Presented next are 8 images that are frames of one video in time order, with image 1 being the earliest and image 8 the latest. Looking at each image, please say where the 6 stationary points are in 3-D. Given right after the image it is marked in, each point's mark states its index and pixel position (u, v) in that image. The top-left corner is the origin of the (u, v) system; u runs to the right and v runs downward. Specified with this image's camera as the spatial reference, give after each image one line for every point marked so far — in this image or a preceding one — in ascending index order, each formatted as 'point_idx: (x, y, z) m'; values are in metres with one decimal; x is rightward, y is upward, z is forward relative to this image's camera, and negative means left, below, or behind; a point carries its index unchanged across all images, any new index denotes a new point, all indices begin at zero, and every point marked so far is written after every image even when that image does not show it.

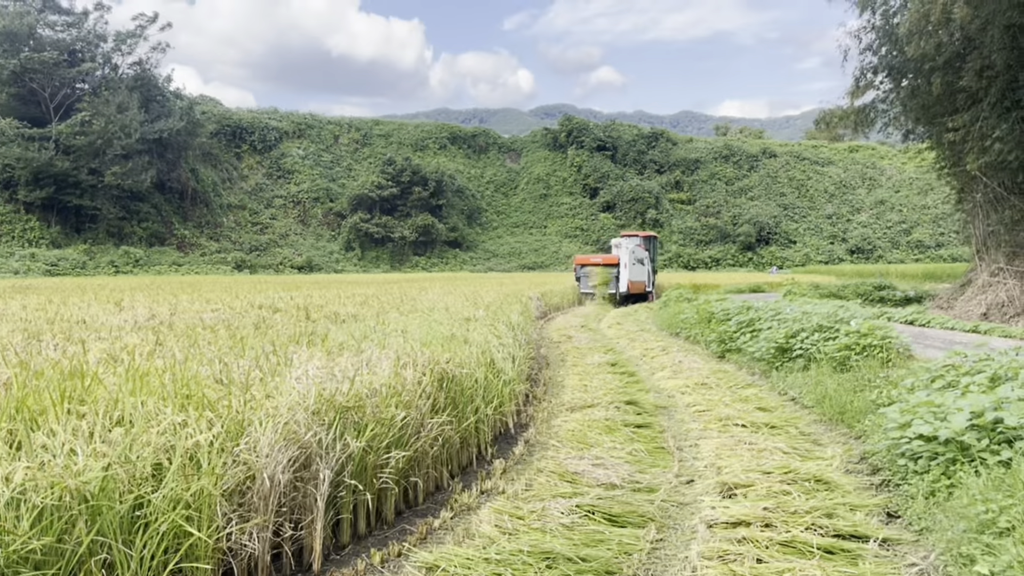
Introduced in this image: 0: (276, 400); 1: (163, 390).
0: (-0.9, -0.4, +3.7) m
1: (-1.4, -0.4, +3.8) m
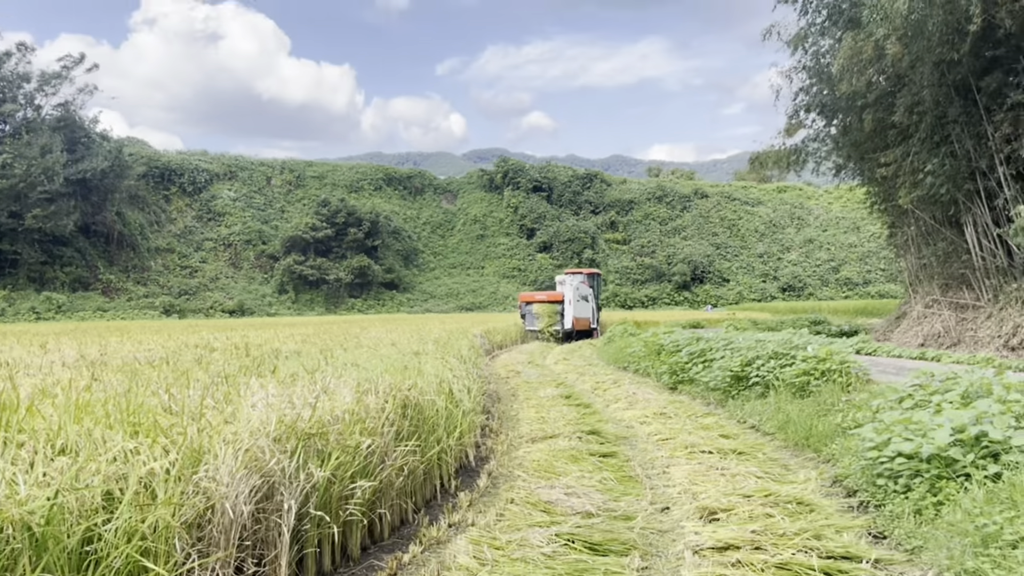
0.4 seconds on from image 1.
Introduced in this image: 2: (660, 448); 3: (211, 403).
0: (-1.0, -0.5, +3.4) m
1: (-1.5, -0.5, +3.5) m
2: (+1.0, -1.1, +6.1) m
3: (-1.2, -0.5, +3.8) m
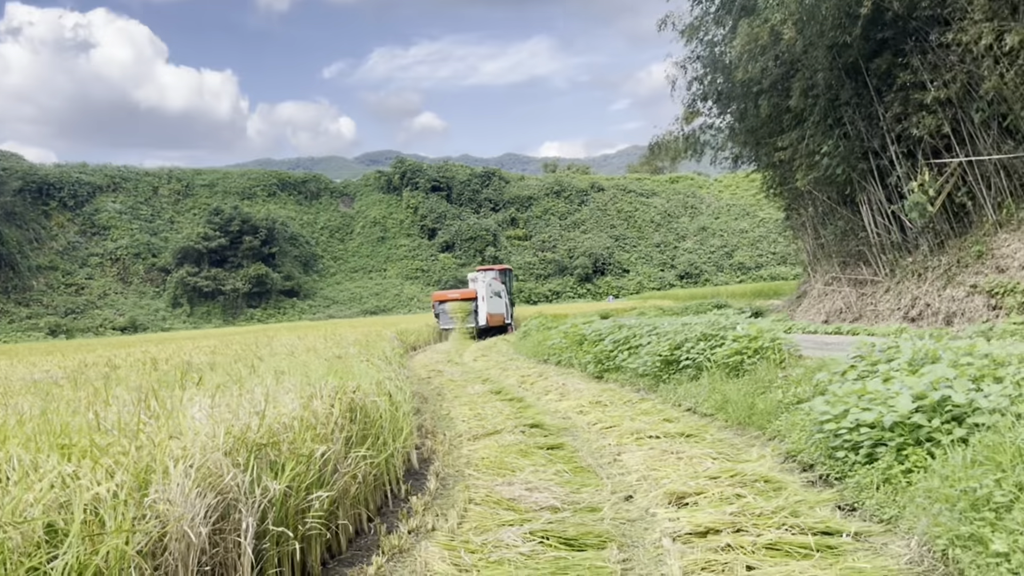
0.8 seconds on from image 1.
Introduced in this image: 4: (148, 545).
0: (-1.1, -0.5, +3.1) m
1: (-1.6, -0.5, +3.2) m
2: (+0.6, -1.0, +6.0) m
3: (-1.4, -0.5, +3.5) m
4: (-1.0, -0.7, +2.5) m
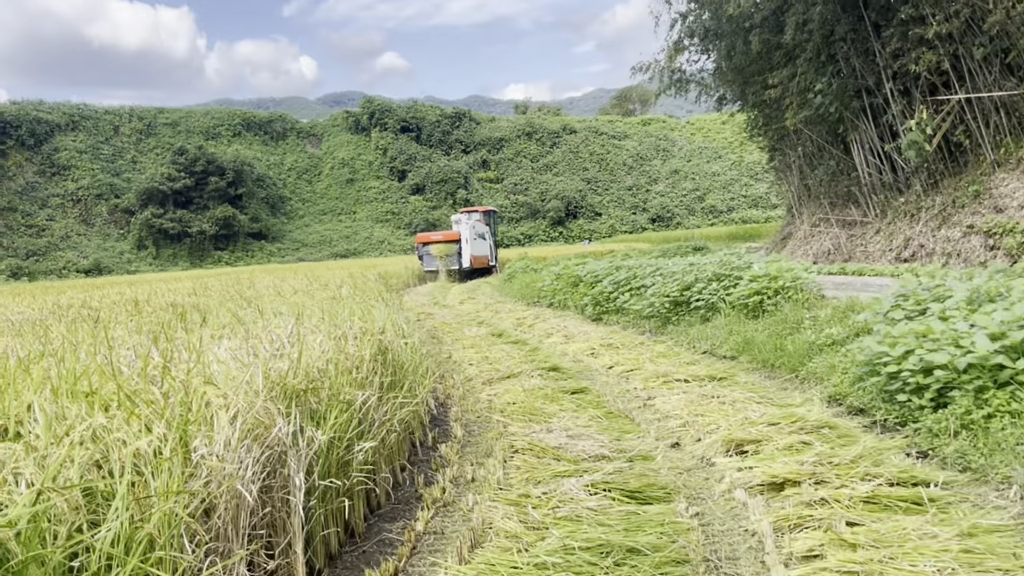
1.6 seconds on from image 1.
0: (-0.9, -0.3, +2.8) m
1: (-1.4, -0.3, +2.8) m
2: (+0.7, -0.6, +5.7) m
3: (-1.1, -0.2, +3.1) m
4: (-0.7, -0.5, +2.2) m
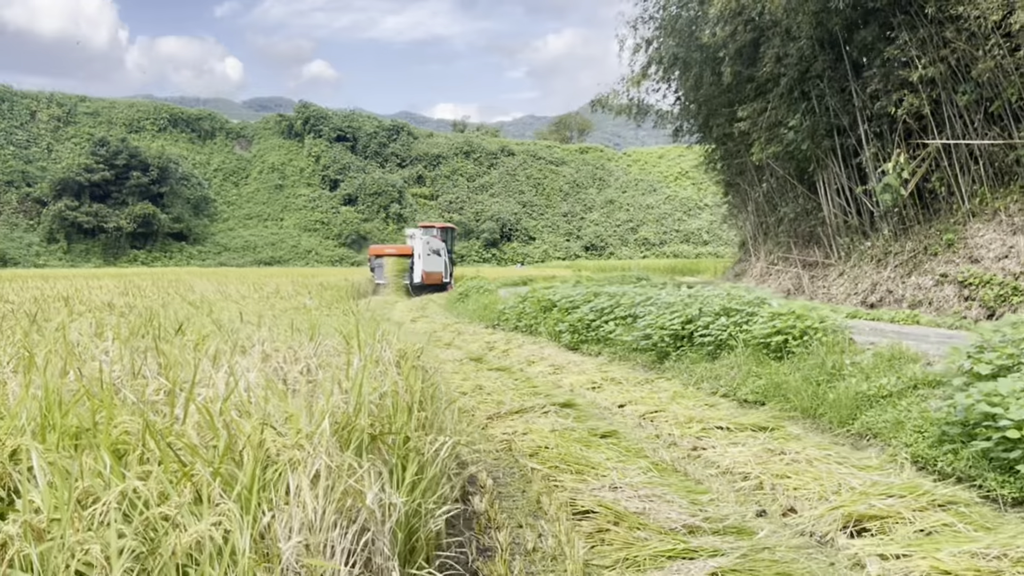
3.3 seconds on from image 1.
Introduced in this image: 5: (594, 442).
0: (-0.5, -0.3, +2.0) m
1: (-1.0, -0.3, +1.9) m
2: (+0.8, -0.7, +5.1) m
3: (-0.8, -0.2, +2.3) m
4: (-0.3, -0.5, +1.4) m
5: (+0.4, -0.7, +4.4) m
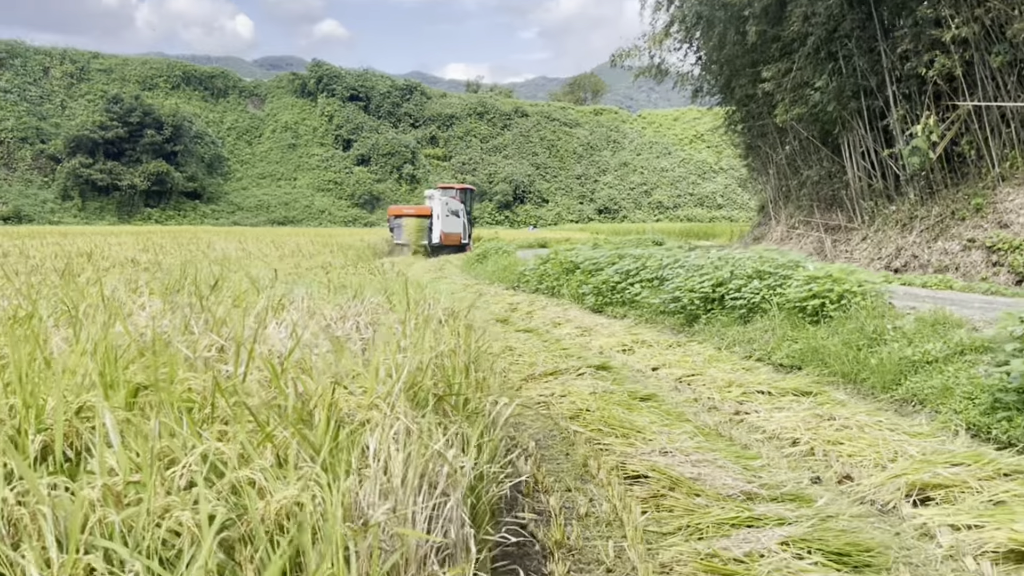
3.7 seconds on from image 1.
0: (-0.3, -0.2, +1.9) m
1: (-0.8, -0.2, +1.8) m
2: (+1.0, -0.5, +5.0) m
3: (-0.6, -0.1, +2.2) m
4: (-0.2, -0.5, +1.3) m
5: (+0.6, -0.5, +4.4) m
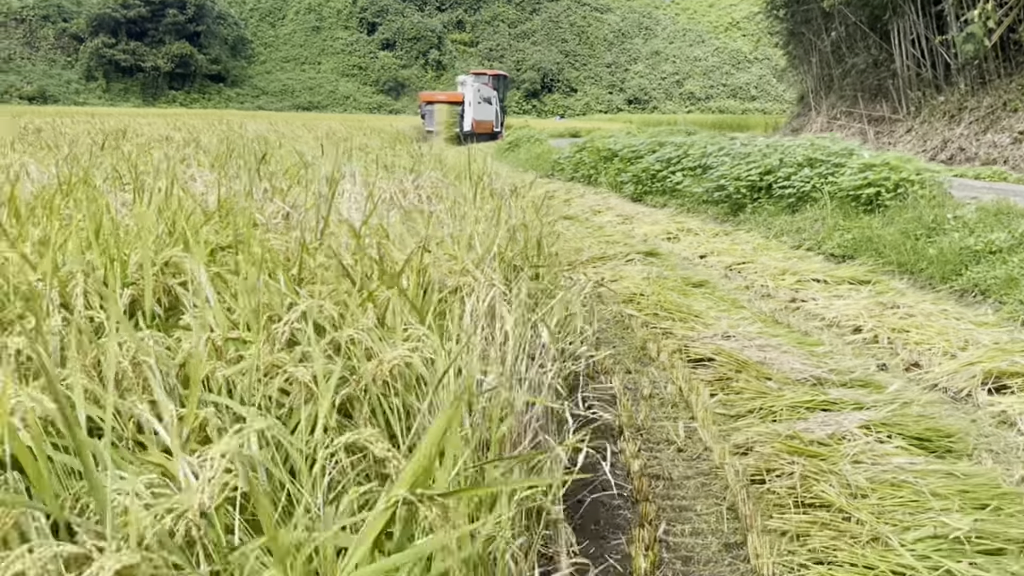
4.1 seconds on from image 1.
0: (-0.2, +0.1, +1.8) m
1: (-0.7, +0.1, +1.7) m
2: (+1.2, +0.1, +4.9) m
3: (-0.4, +0.2, +2.1) m
4: (0.0, -0.3, +1.2) m
5: (+0.8, 0.0, +4.3) m
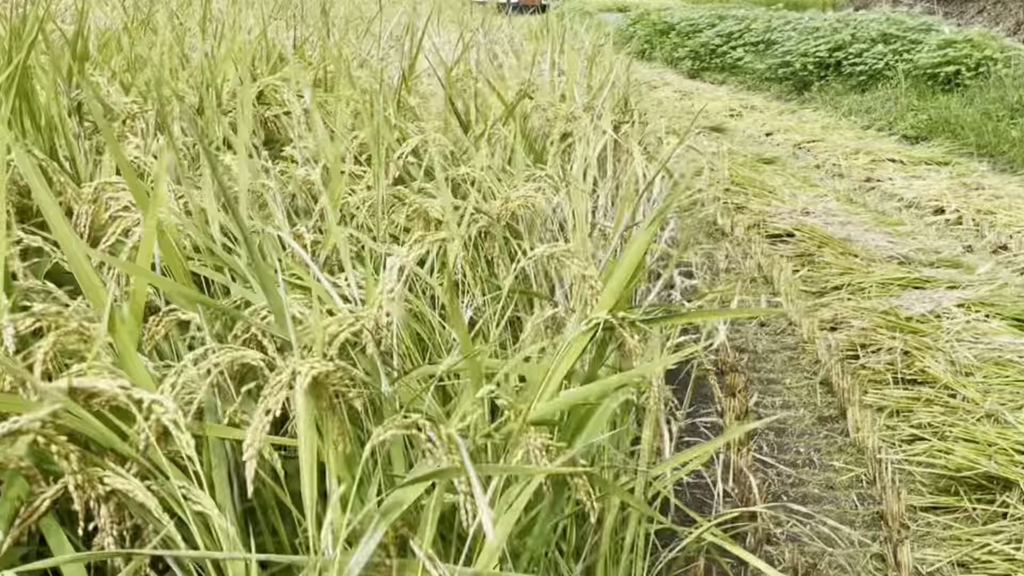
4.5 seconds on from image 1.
0: (0.0, +0.3, +1.6) m
1: (-0.5, +0.4, +1.6) m
2: (+1.5, +0.7, +4.7) m
3: (-0.2, +0.5, +2.0) m
4: (+0.1, 0.0, +1.2) m
5: (+1.1, +0.5, +4.1) m
